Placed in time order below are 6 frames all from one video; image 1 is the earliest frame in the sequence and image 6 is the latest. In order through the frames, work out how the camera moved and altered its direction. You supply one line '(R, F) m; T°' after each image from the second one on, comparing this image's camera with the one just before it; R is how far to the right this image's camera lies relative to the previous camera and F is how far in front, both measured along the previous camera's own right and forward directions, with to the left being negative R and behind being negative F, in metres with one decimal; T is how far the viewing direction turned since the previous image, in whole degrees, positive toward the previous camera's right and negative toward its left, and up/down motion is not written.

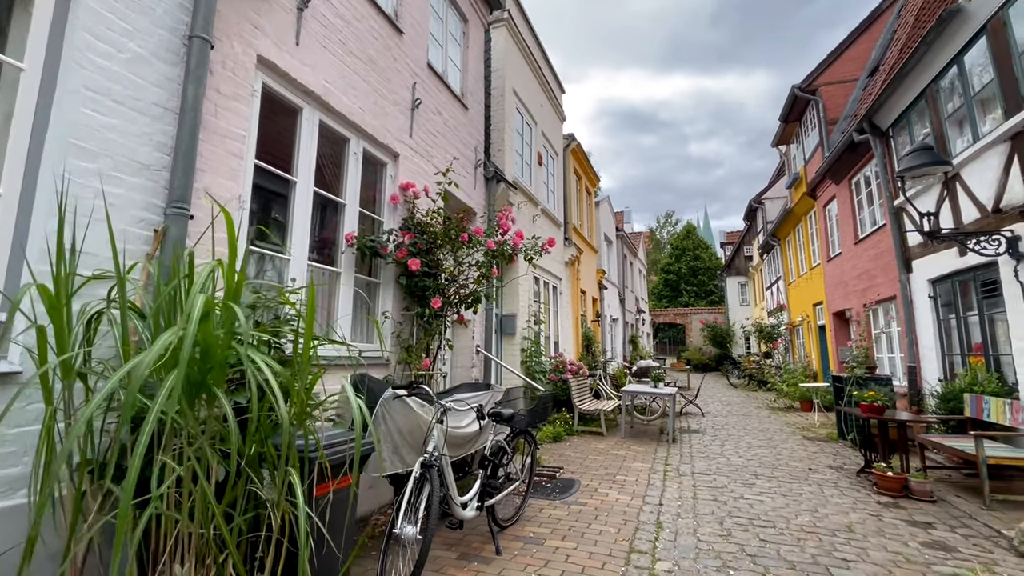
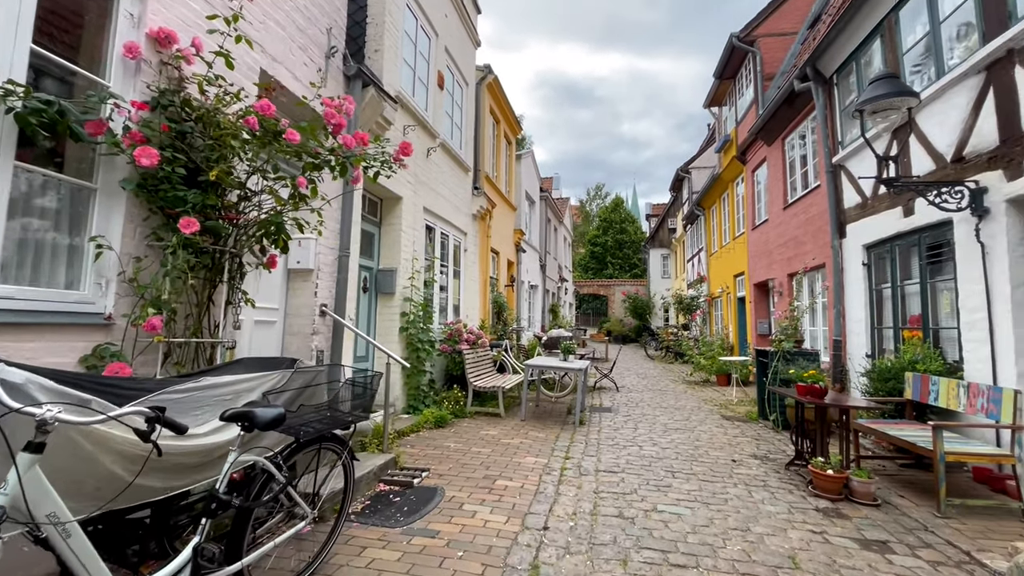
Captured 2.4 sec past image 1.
(+0.7, +1.5) m; +8°
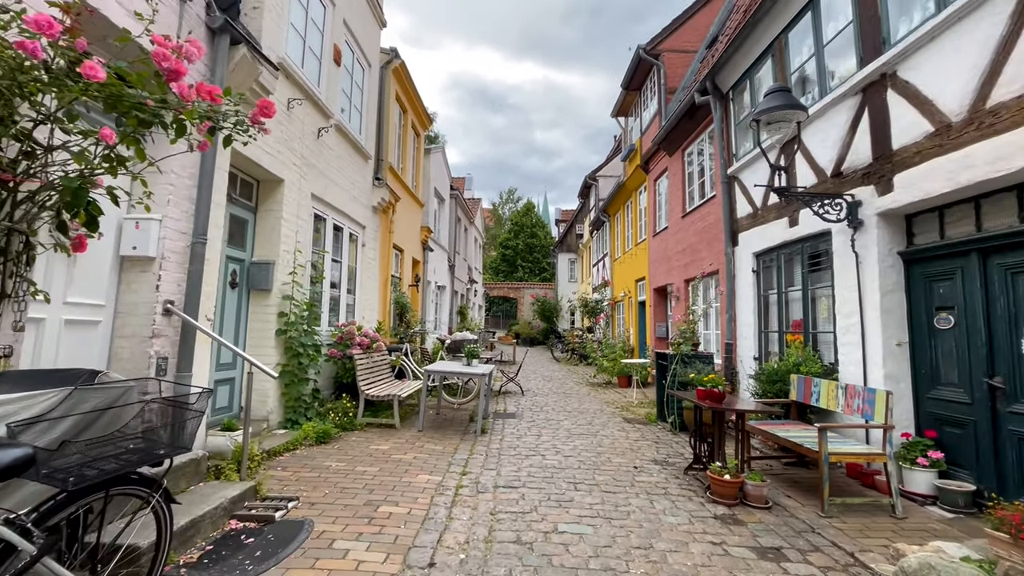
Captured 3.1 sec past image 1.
(+0.1, +0.4) m; +11°
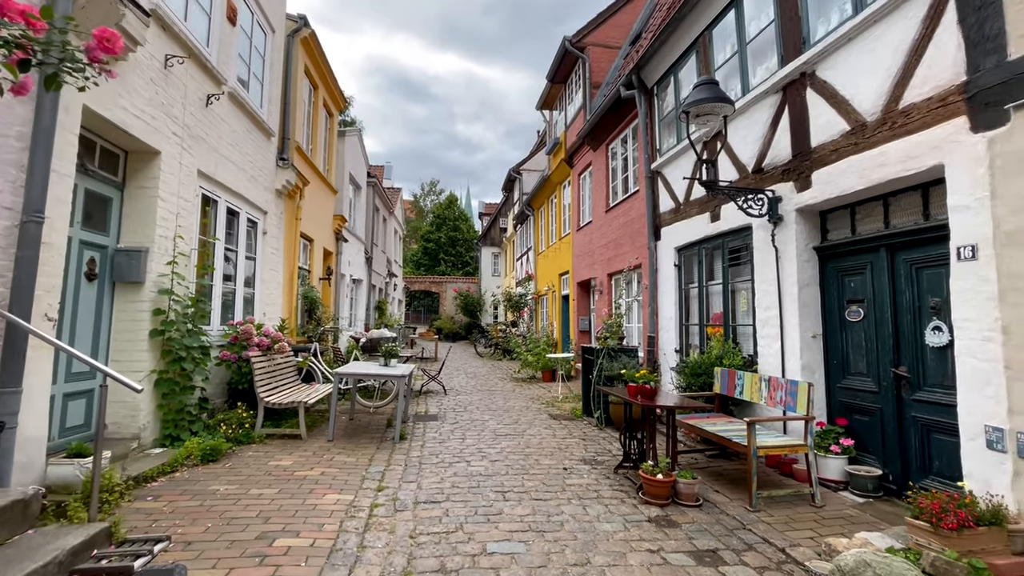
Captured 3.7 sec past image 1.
(0.0, +0.4) m; +9°
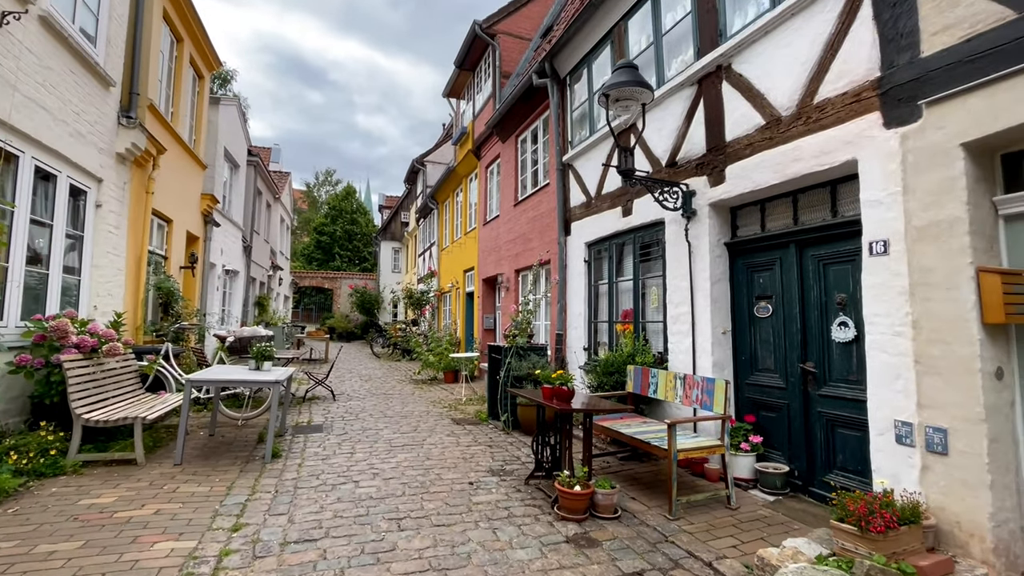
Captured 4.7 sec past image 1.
(0.0, +0.6) m; +12°
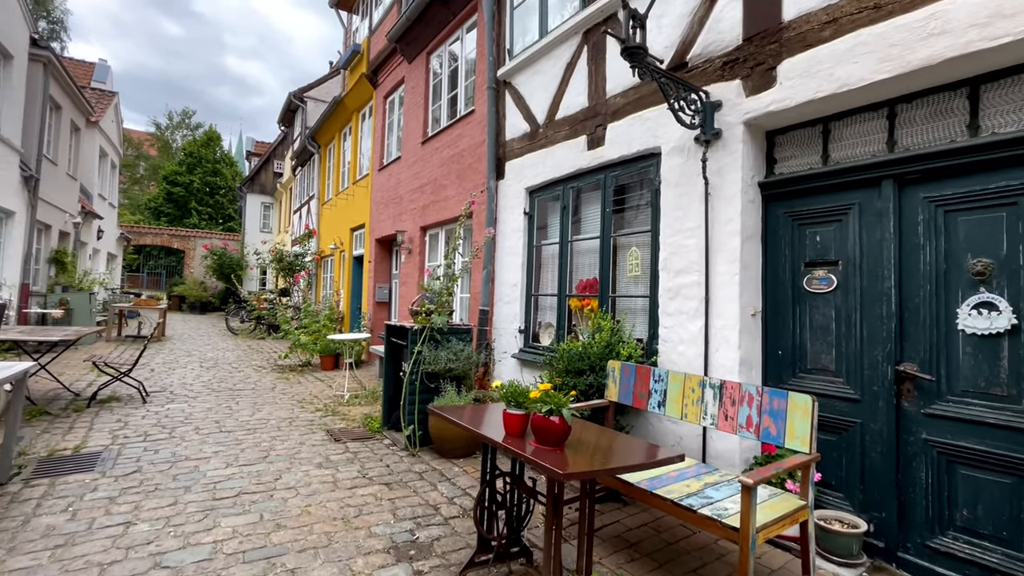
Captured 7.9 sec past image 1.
(-0.2, +1.9) m; +13°
